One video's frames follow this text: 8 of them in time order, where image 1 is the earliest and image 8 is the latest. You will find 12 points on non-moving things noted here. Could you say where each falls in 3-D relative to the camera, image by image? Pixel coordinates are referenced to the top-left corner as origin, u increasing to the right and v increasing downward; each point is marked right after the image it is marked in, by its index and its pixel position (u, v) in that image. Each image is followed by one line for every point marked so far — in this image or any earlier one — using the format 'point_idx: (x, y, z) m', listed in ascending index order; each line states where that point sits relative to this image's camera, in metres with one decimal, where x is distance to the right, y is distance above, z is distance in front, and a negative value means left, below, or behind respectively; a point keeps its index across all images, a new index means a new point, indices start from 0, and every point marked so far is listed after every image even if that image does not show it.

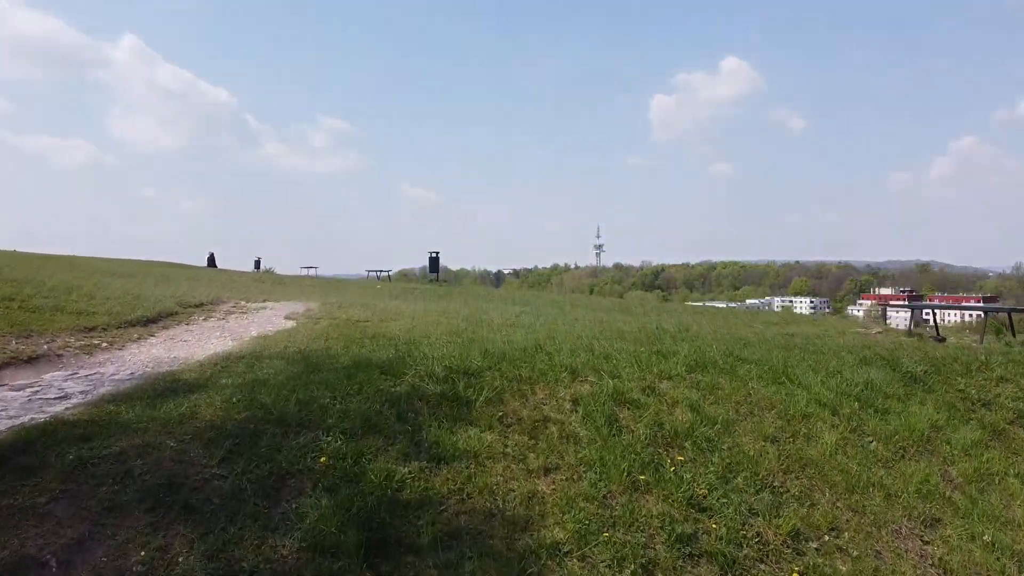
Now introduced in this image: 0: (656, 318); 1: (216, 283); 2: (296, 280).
0: (+1.2, -0.3, +7.2) m
1: (-3.7, 0.0, +11.2) m
2: (-3.3, +0.1, +13.6) m
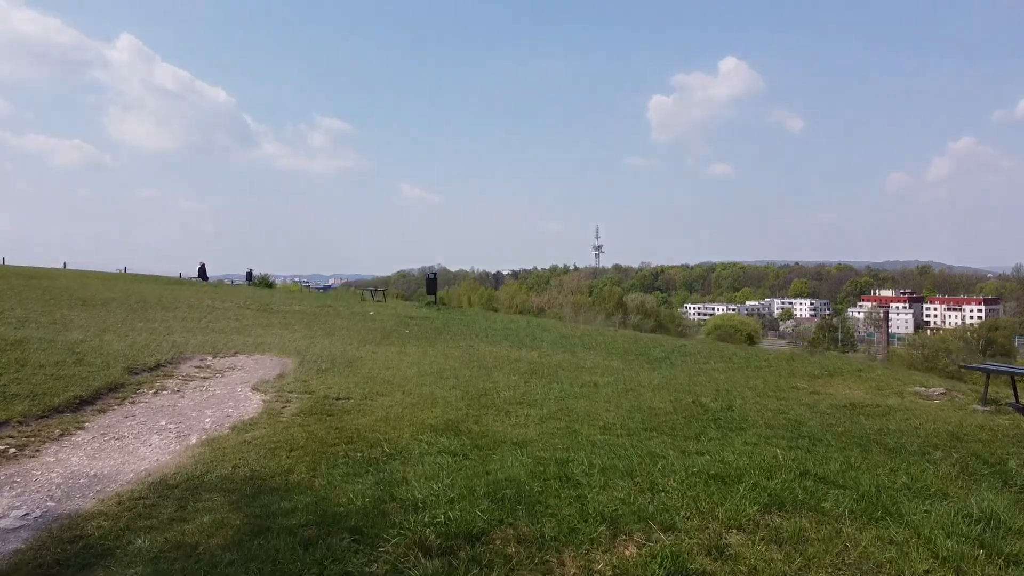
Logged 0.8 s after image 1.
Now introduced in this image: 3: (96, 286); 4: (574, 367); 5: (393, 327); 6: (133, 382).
0: (+1.2, -0.6, +6.3) m
1: (-3.7, -0.3, +10.3) m
2: (-3.2, -0.3, +12.7) m
3: (-7.3, 0.0, +15.6) m
4: (+0.5, -0.6, +6.7) m
5: (-1.3, -0.4, +9.8) m
6: (-2.1, -0.5, +4.9) m
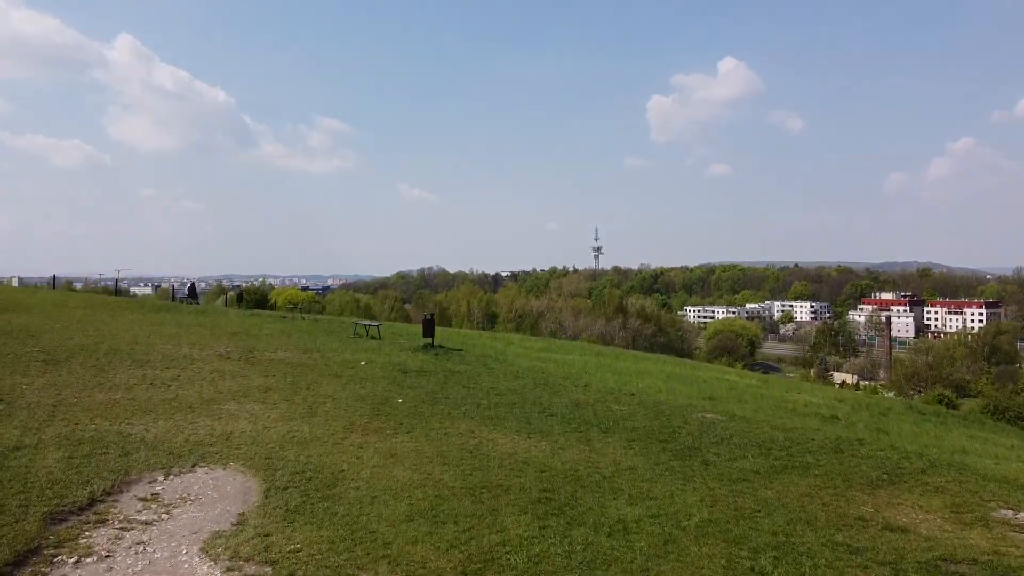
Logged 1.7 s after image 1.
0: (+1.3, -1.2, +5.3) m
1: (-3.6, -0.9, +9.4) m
2: (-3.2, -0.9, +11.8) m
3: (-7.3, -0.6, +14.7) m
4: (+0.5, -1.2, +5.7) m
5: (-1.3, -1.0, +8.8) m
6: (-2.0, -1.1, +3.9) m
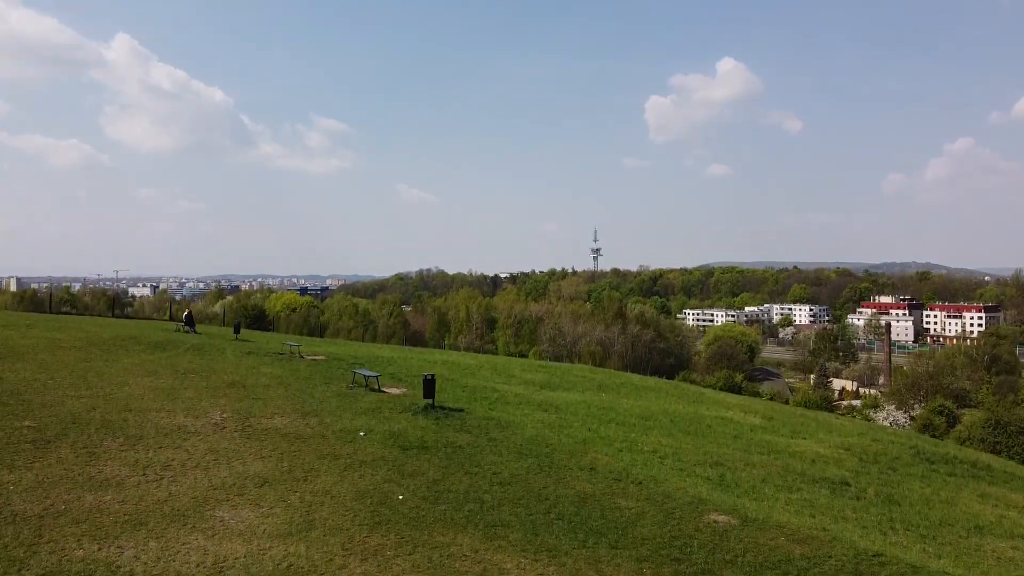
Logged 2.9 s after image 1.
0: (+1.3, -2.1, +5.0) m
1: (-3.6, -1.8, +9.1) m
2: (-3.2, -1.7, +11.5) m
3: (-7.3, -1.4, +14.4) m
4: (+0.6, -2.0, +5.4) m
5: (-1.2, -1.9, +8.5) m
6: (-2.0, -2.0, +3.7) m
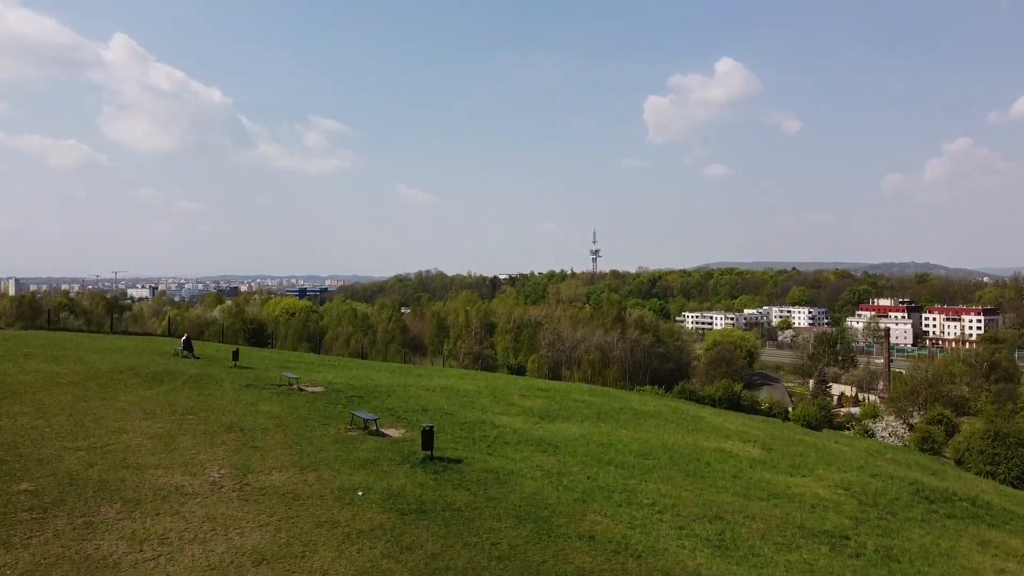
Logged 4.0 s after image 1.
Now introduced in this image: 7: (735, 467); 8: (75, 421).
0: (+1.3, -2.8, +5.0) m
1: (-3.6, -2.5, +9.1) m
2: (-3.2, -2.5, +11.4) m
3: (-7.3, -2.2, +14.3) m
4: (+0.5, -2.8, +5.4) m
5: (-1.2, -2.6, +8.5) m
6: (-2.0, -2.7, +3.6) m
7: (+4.4, -3.5, +17.6) m
8: (-7.2, -2.2, +14.7) m
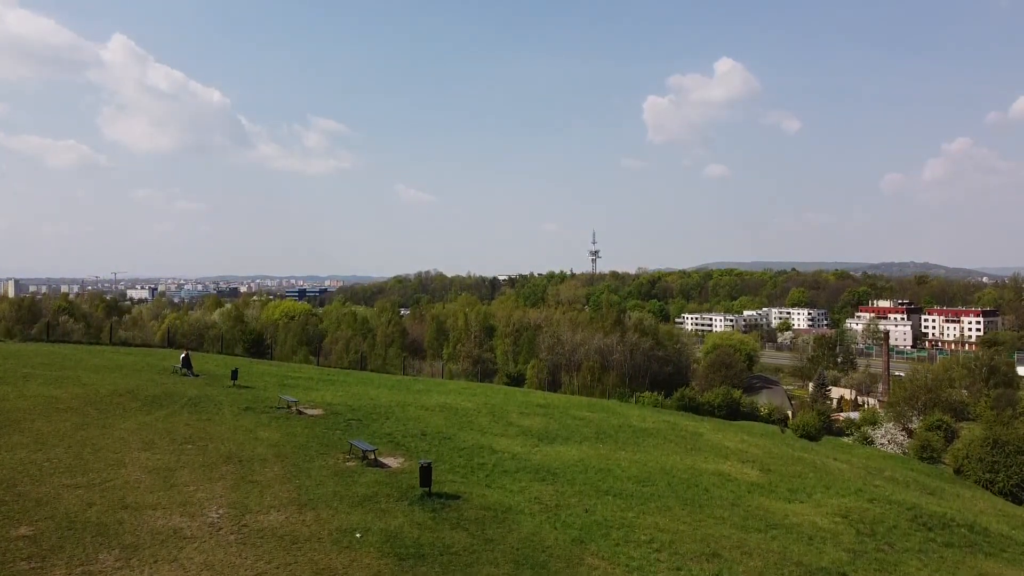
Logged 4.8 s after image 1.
0: (+1.3, -3.3, +5.0) m
1: (-3.6, -3.1, +9.1) m
2: (-3.2, -3.0, +11.5) m
3: (-7.3, -2.7, +14.4) m
4: (+0.5, -3.3, +5.4) m
5: (-1.3, -3.1, +8.5) m
6: (-2.0, -3.2, +3.6) m
7: (+4.4, -4.1, +17.7) m
8: (-7.3, -2.7, +14.7) m
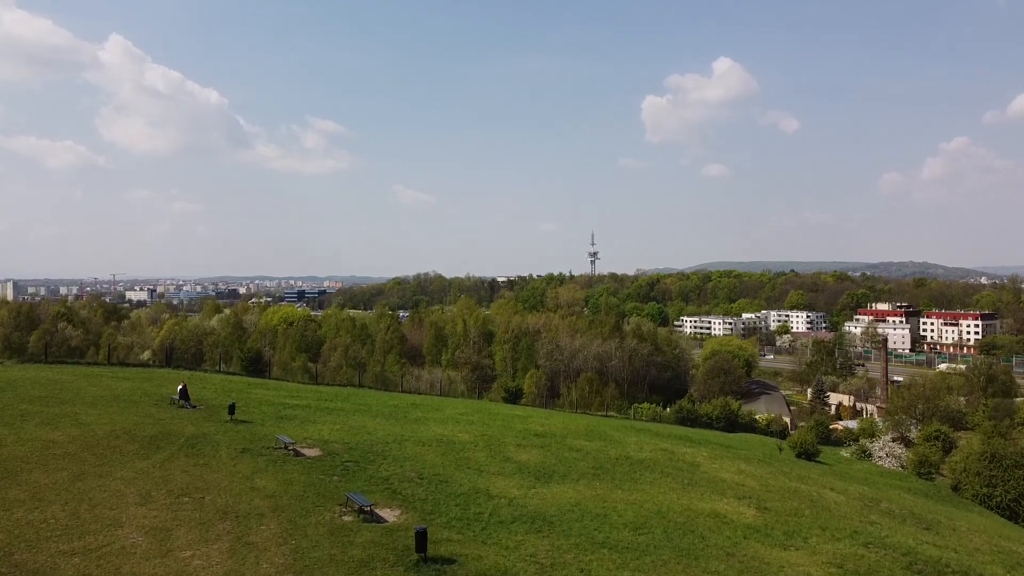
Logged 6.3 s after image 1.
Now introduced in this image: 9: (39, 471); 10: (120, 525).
0: (+1.2, -4.3, +5.1) m
1: (-3.7, -4.0, +9.1) m
2: (-3.3, -3.9, +11.5) m
3: (-7.4, -3.7, +14.4) m
4: (+0.5, -4.2, +5.5) m
5: (-1.3, -4.1, +8.6) m
6: (-2.1, -4.2, +3.7) m
7: (+4.3, -5.0, +17.7) m
8: (-7.3, -3.7, +14.7) m
9: (-9.1, -3.5, +17.1) m
10: (-6.2, -3.8, +14.2) m
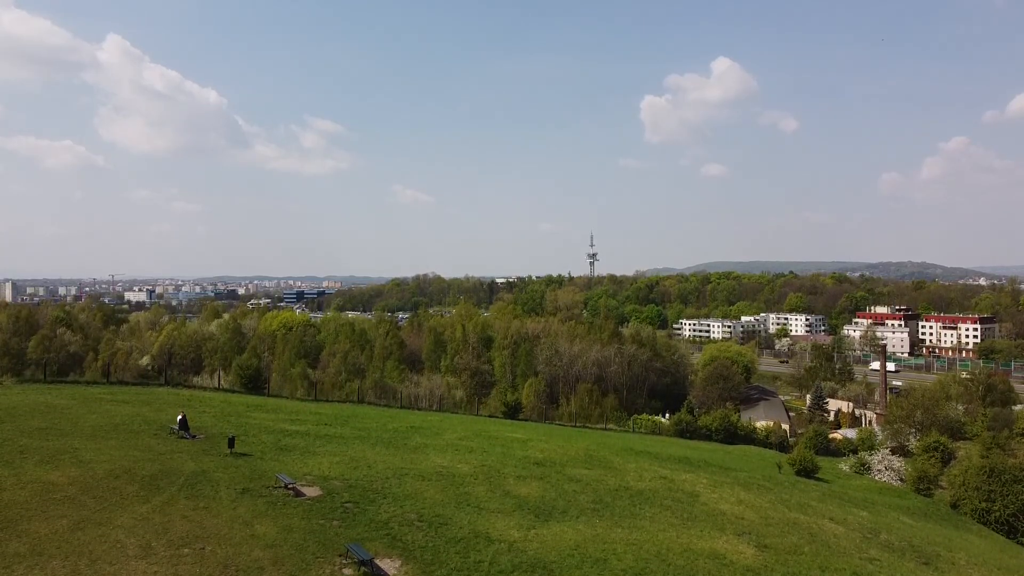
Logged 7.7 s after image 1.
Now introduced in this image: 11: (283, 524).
0: (+1.2, -5.2, +5.1) m
1: (-3.7, -4.9, +9.1) m
2: (-3.3, -4.9, +11.5) m
3: (-7.4, -4.6, +14.4) m
4: (+0.5, -5.2, +5.5) m
5: (-1.3, -5.0, +8.6) m
6: (-2.1, -5.1, +3.7) m
7: (+4.3, -5.9, +17.7) m
8: (-7.3, -4.6, +14.7) m
9: (-9.1, -4.4, +17.1) m
10: (-6.2, -4.7, +14.2) m
11: (-4.6, -4.7, +17.8) m
